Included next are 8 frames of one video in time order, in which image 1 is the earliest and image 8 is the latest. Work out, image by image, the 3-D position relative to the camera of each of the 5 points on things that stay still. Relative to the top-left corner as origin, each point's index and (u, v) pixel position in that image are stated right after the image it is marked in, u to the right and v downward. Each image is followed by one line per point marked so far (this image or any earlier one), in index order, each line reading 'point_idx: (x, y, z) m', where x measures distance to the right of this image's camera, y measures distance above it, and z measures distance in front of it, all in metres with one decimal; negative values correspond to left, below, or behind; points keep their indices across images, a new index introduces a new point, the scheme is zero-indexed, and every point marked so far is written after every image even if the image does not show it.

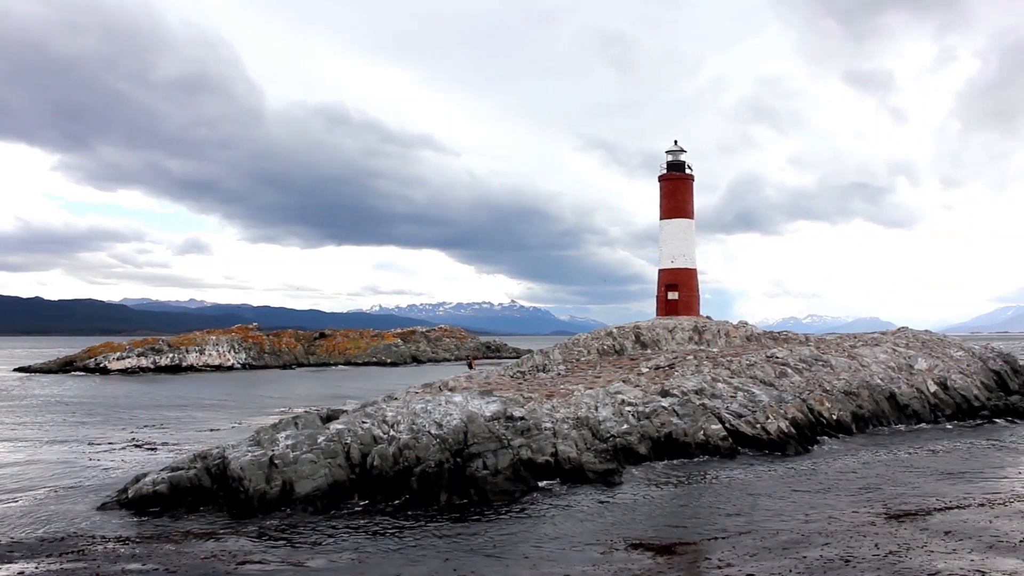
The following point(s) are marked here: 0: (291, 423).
0: (-5.8, -3.6, +18.9) m
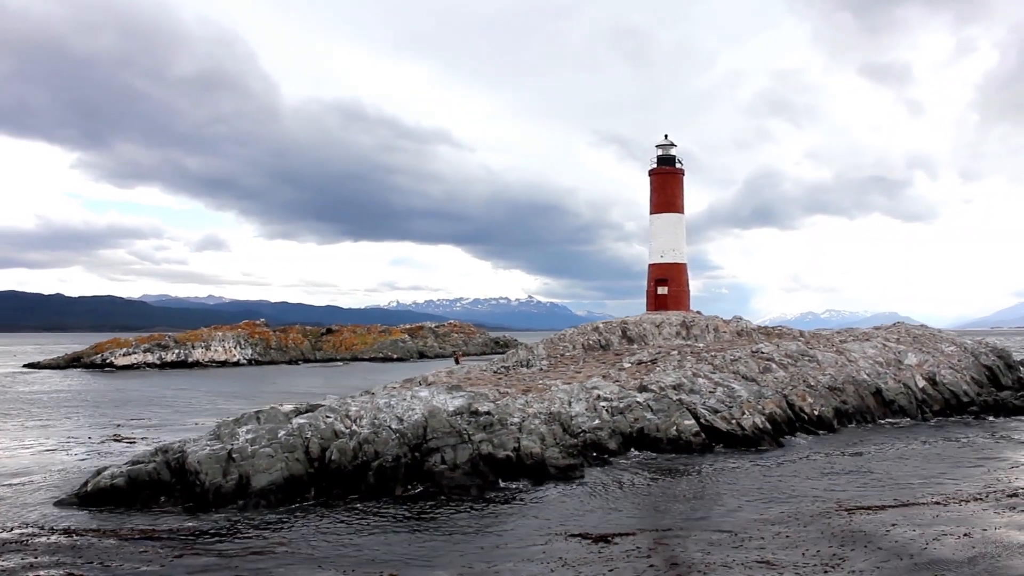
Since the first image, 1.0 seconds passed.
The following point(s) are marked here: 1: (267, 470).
0: (-6.9, -3.5, +18.9) m
1: (-5.9, -4.4, +17.1) m
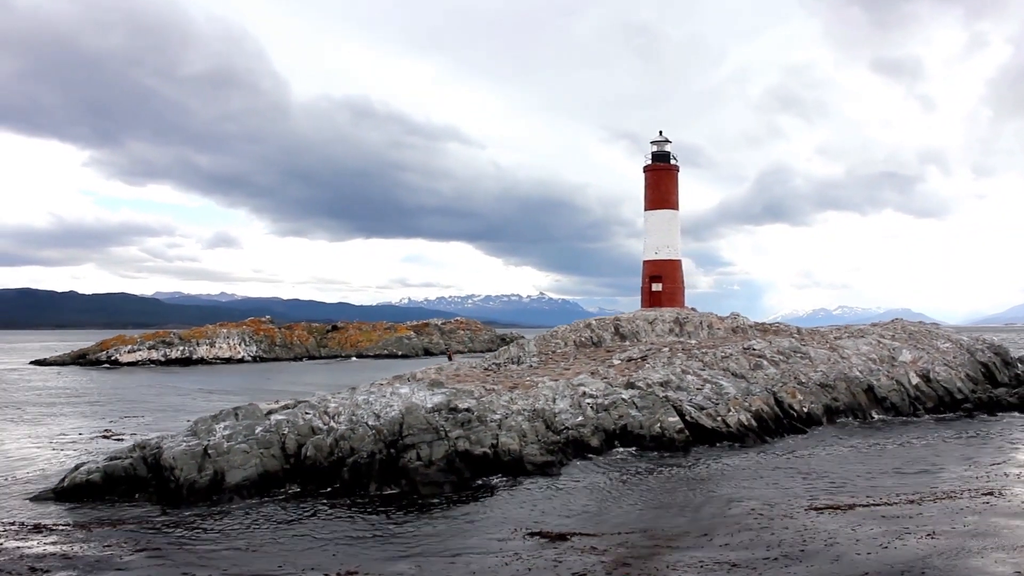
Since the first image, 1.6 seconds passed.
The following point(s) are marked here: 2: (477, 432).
0: (-7.5, -3.4, +18.9) m
1: (-6.6, -4.3, +17.1) m
2: (-1.0, -4.0, +19.6) m
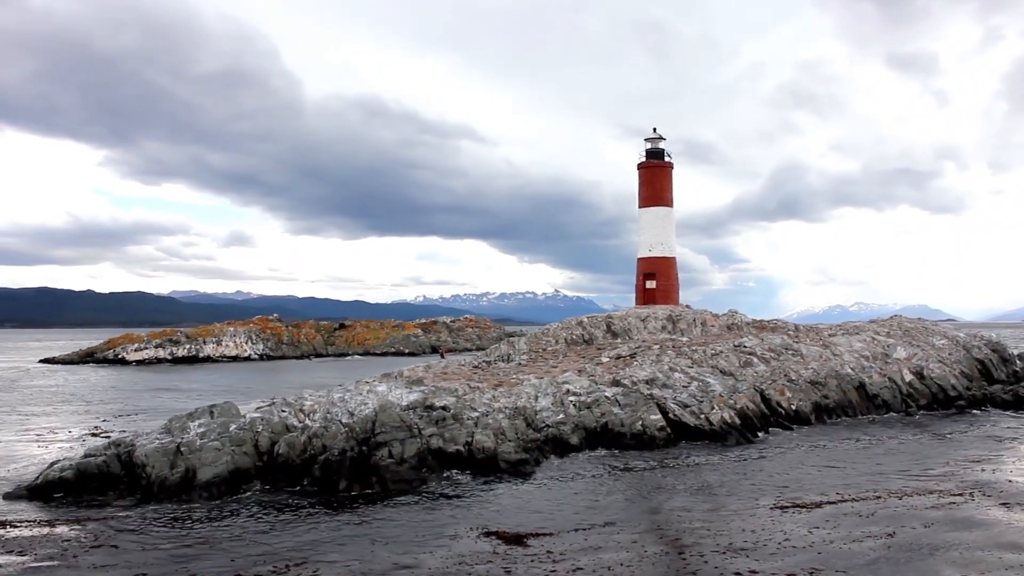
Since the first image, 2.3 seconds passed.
0: (-8.3, -3.3, +18.9) m
1: (-7.3, -4.3, +17.2) m
2: (-1.7, -4.0, +19.5) m
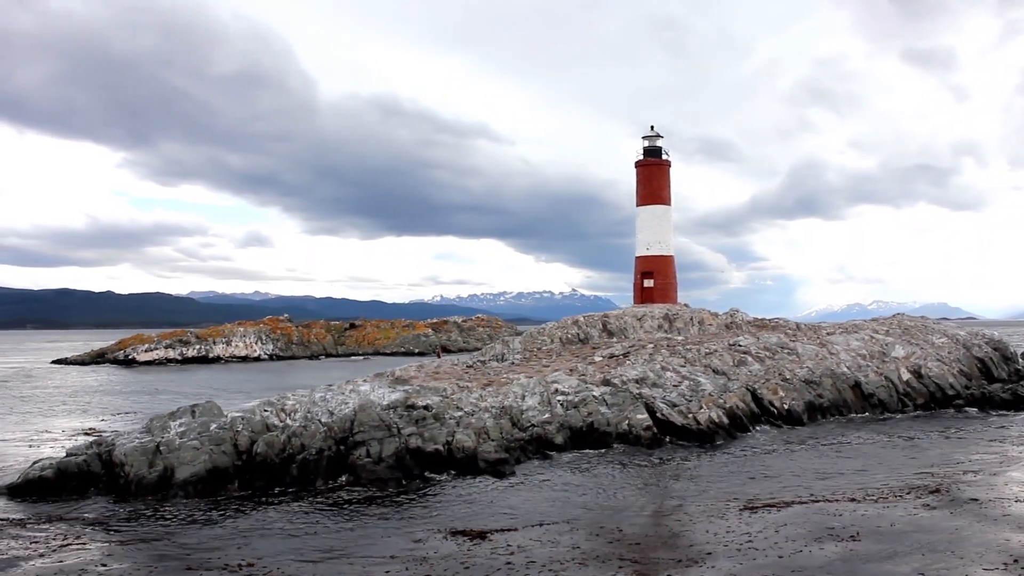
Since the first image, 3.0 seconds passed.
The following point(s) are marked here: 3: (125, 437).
0: (-8.8, -3.3, +19.0) m
1: (-7.9, -4.3, +17.3) m
2: (-2.3, -4.0, +19.6) m
3: (-9.9, -3.8, +17.9) m
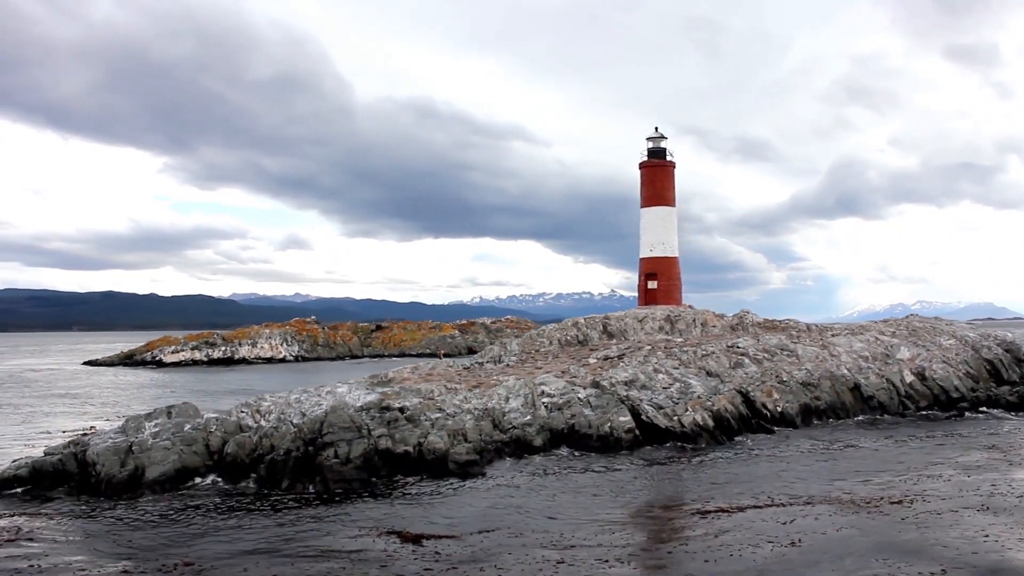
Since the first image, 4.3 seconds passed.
0: (-9.7, -3.4, +19.5) m
1: (-8.8, -4.4, +17.6) m
2: (-3.1, -4.0, +19.7) m
3: (-10.8, -3.9, +18.4) m
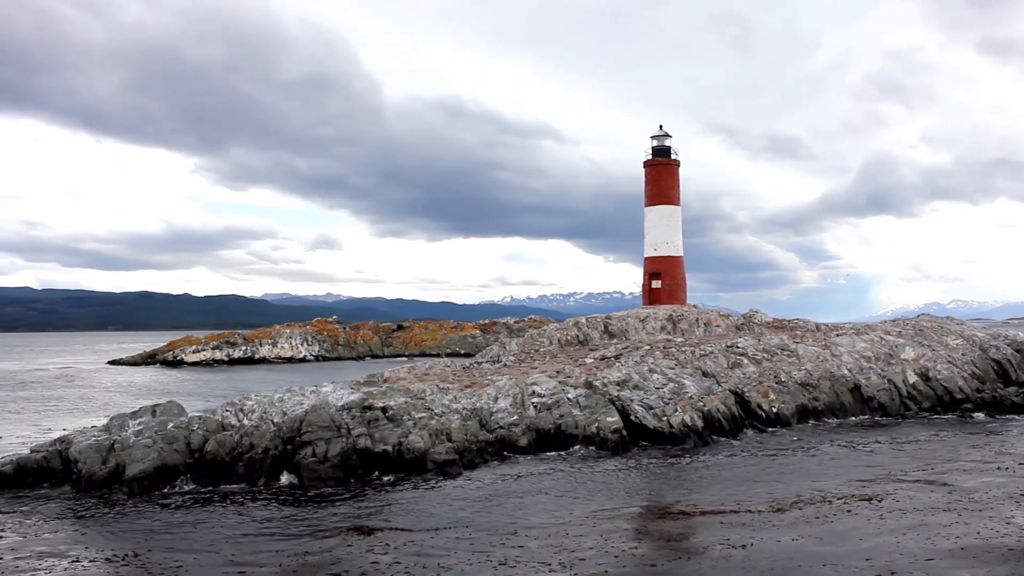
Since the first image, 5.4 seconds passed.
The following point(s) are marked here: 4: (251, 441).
0: (-10.3, -3.5, +19.8) m
1: (-9.5, -4.4, +18.0) m
2: (-3.7, -4.1, +19.8) m
3: (-11.4, -4.0, +18.7) m
4: (-7.0, -4.2, +18.9) m
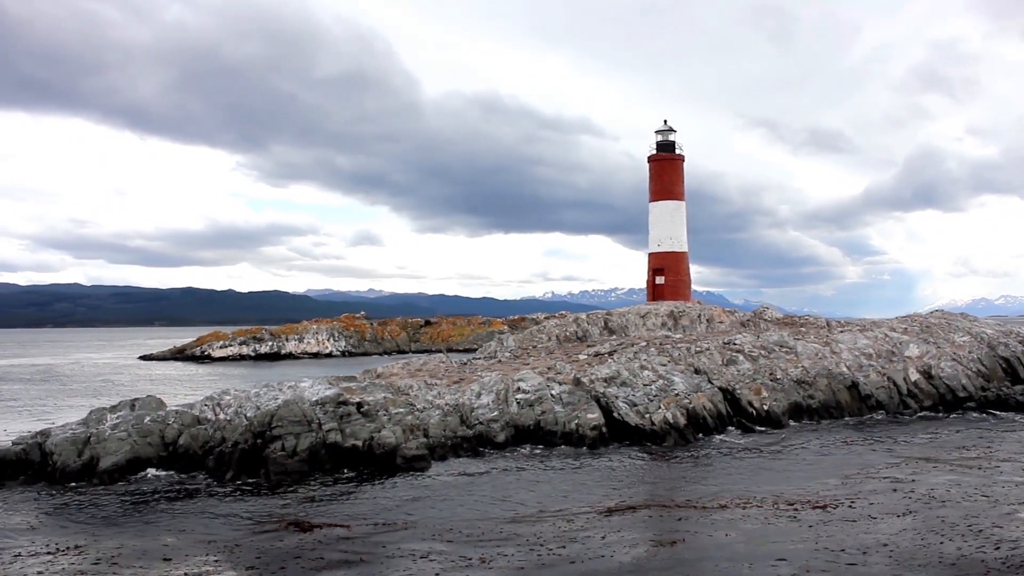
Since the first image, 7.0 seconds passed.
0: (-11.1, -3.4, +20.3) m
1: (-10.4, -4.3, +18.5) m
2: (-4.5, -4.0, +20.1) m
3: (-12.3, -3.9, +19.3) m
4: (-7.9, -4.1, +19.3) m
